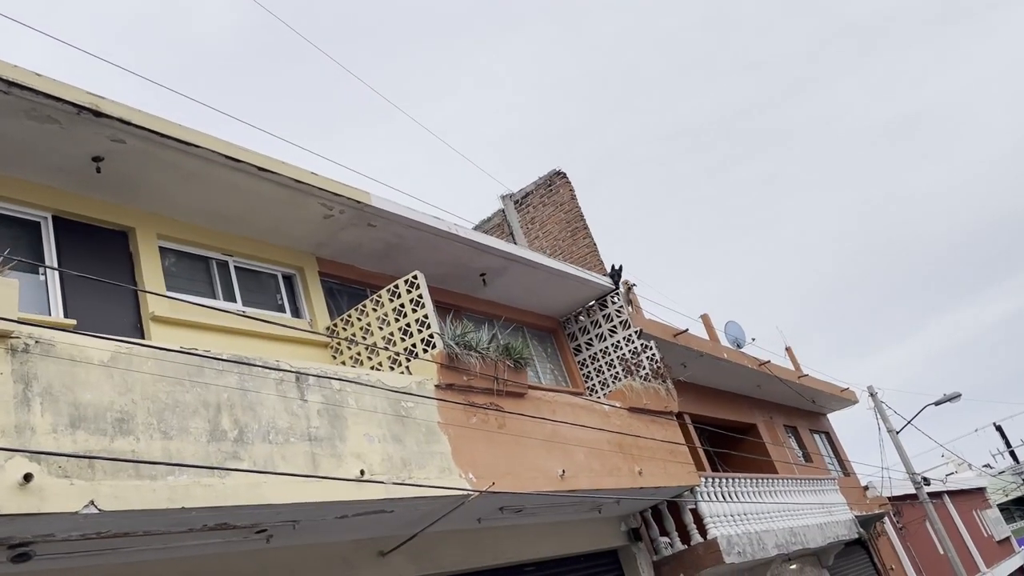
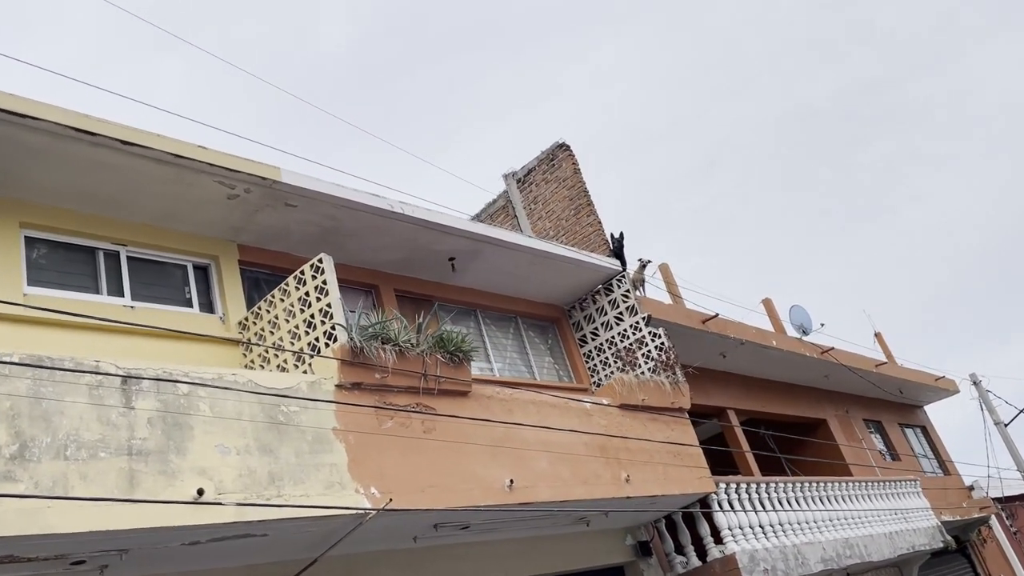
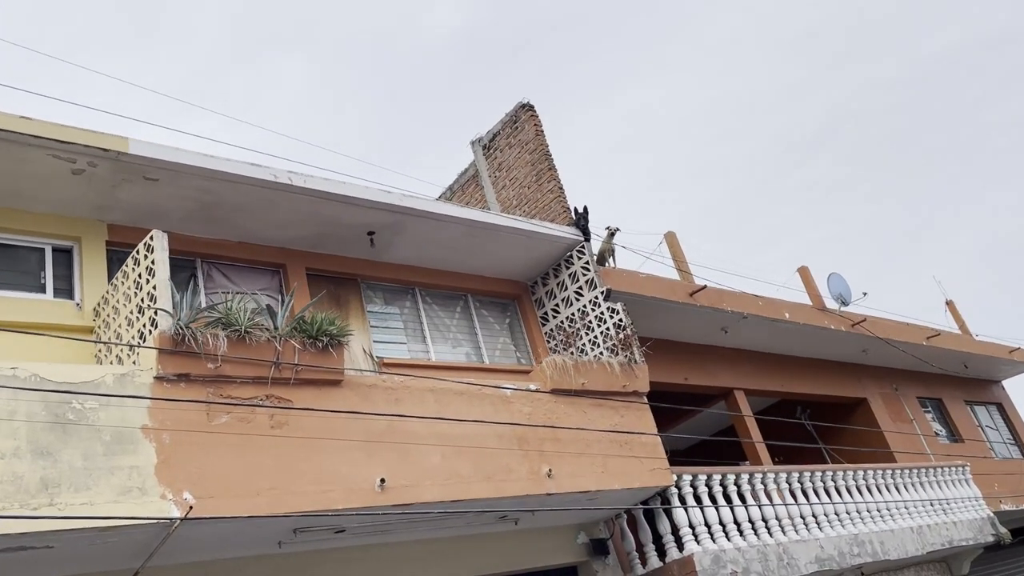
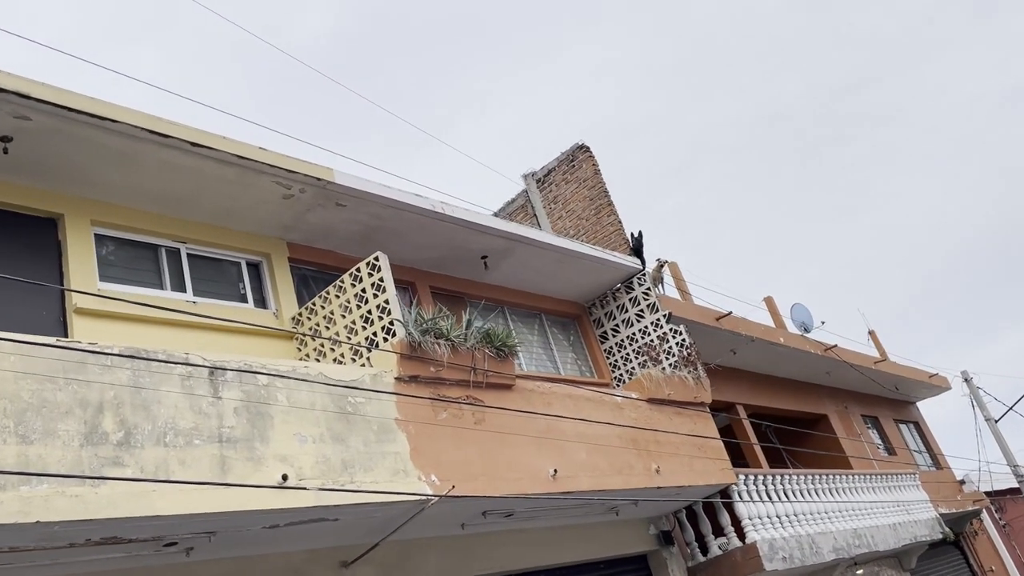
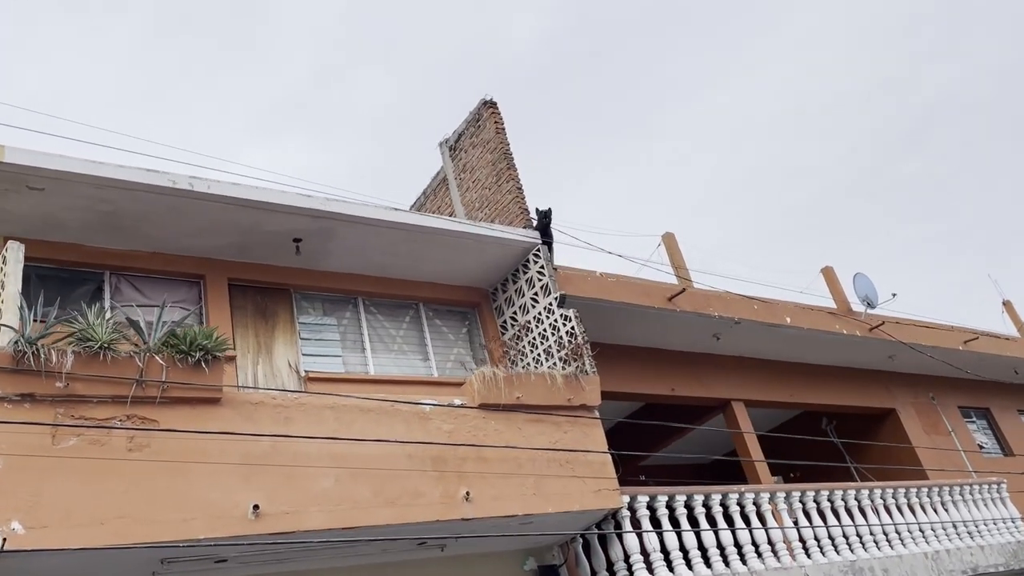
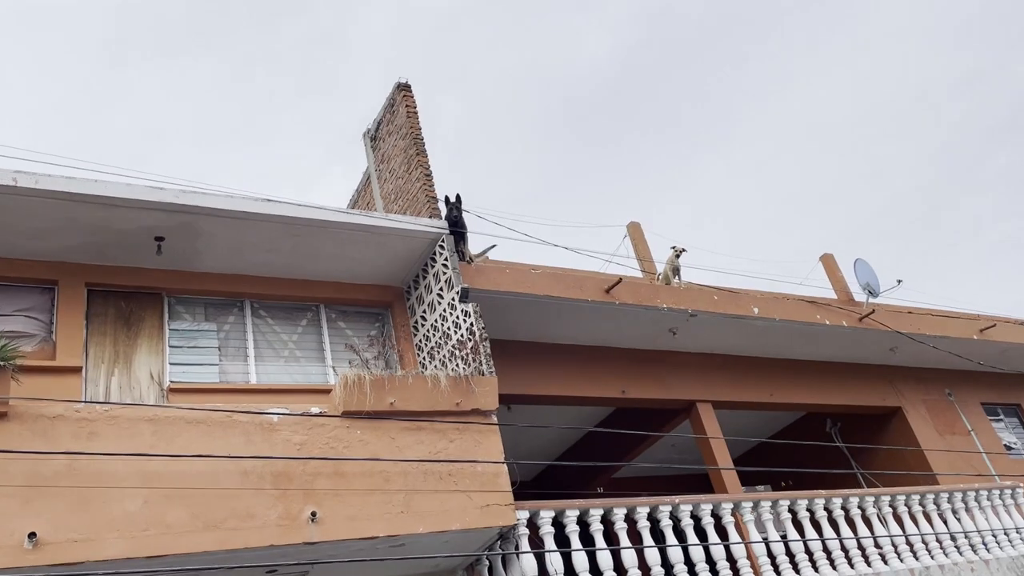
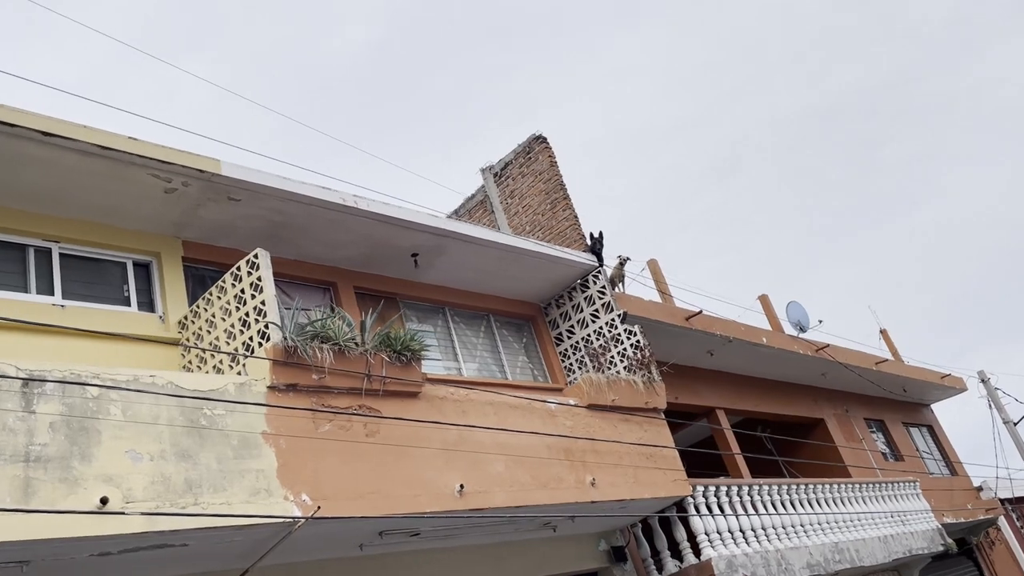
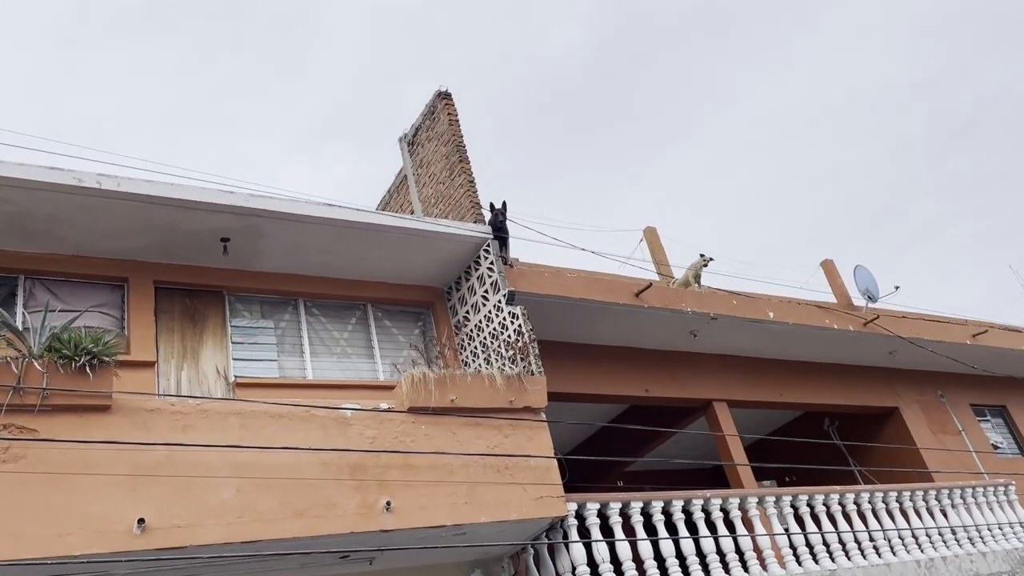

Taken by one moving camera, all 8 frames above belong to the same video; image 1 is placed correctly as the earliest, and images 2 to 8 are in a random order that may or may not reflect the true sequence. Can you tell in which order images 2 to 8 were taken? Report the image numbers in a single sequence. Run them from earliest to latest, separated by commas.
4, 2, 7, 3, 5, 8, 6
